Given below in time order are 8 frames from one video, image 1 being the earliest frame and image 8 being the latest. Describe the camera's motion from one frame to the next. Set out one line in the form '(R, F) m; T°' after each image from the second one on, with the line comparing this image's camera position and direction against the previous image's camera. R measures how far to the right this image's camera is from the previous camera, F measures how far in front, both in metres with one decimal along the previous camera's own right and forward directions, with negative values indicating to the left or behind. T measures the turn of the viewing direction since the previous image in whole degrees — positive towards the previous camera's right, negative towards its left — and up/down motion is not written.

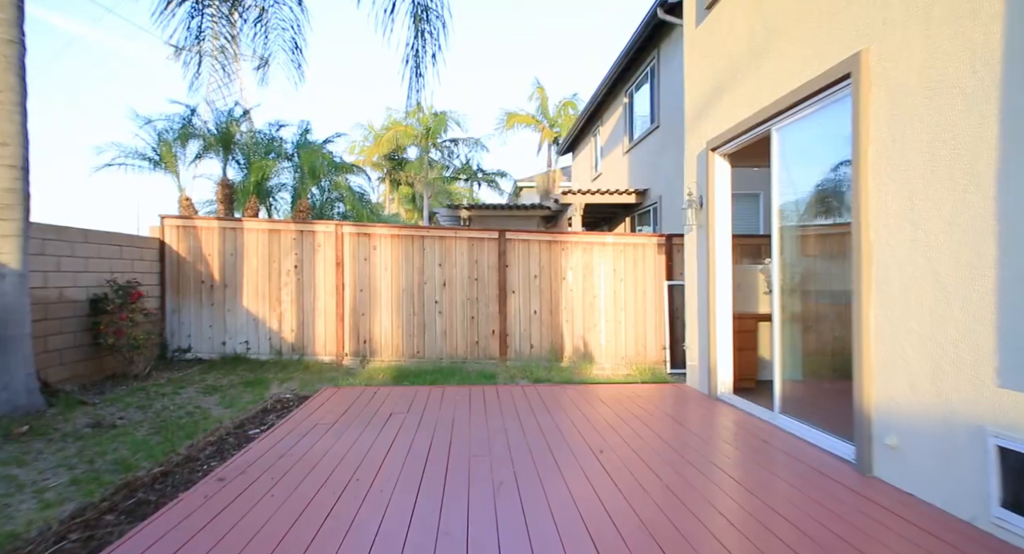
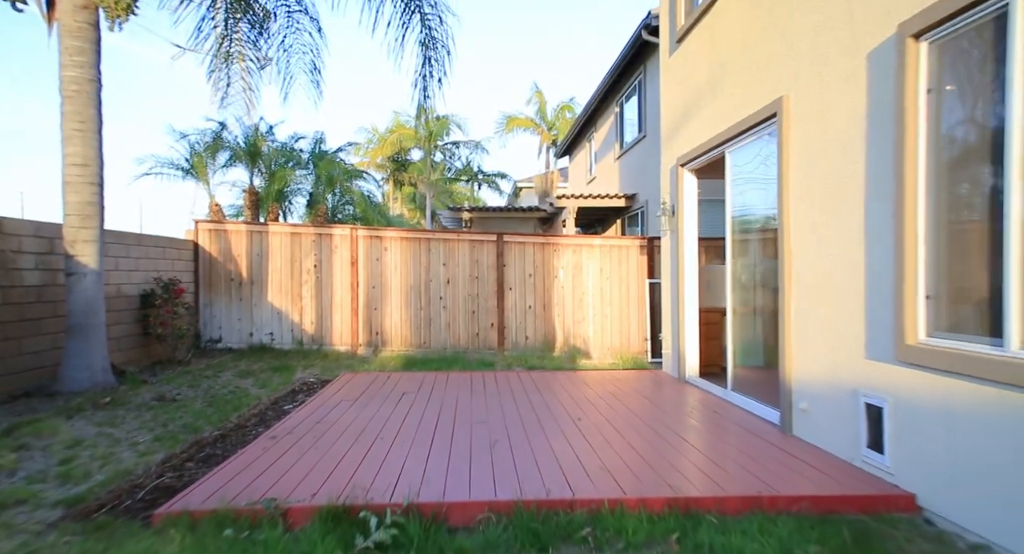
(+0.1, -0.7) m; 0°
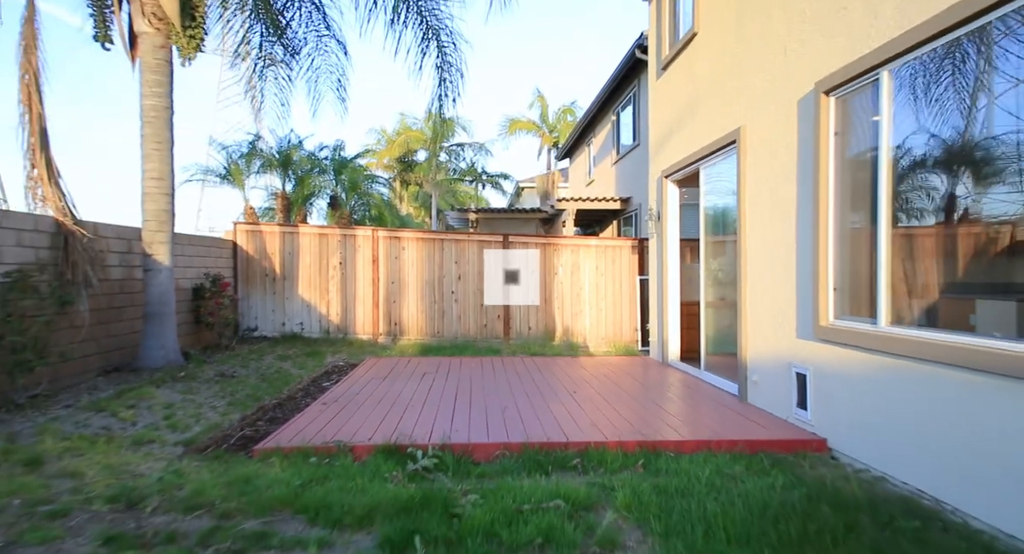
(-0.1, -0.8) m; 0°
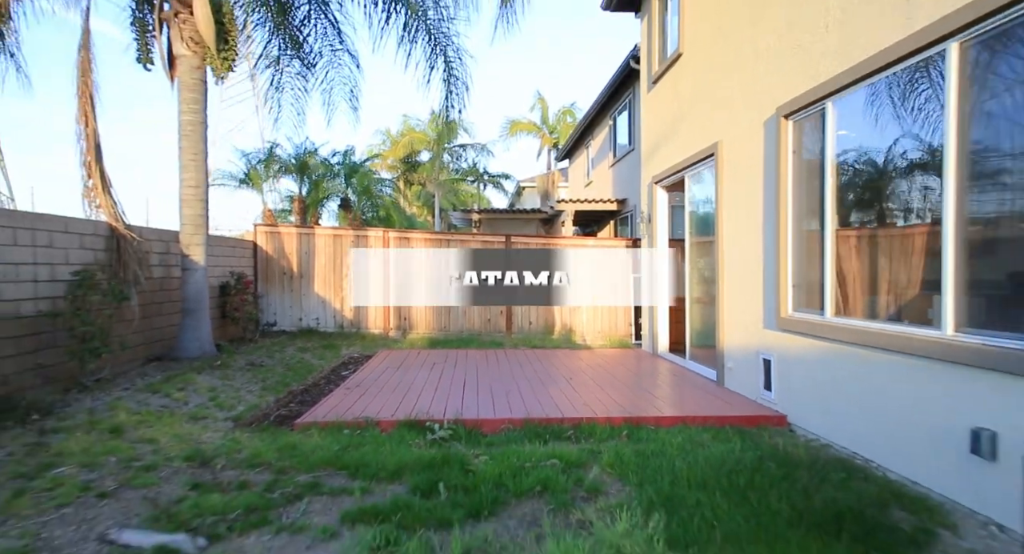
(0.0, -0.5) m; 0°
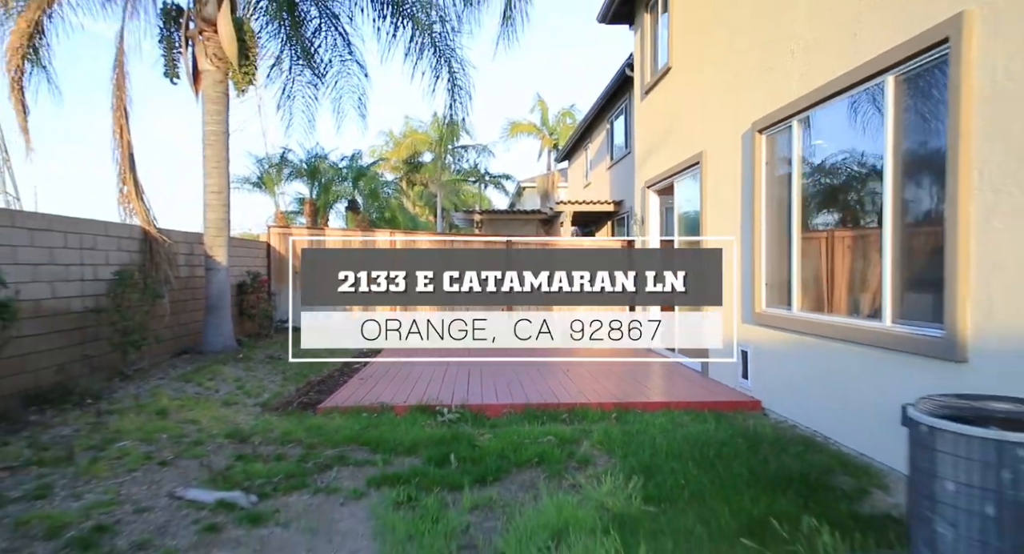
(0.0, -0.4) m; 0°
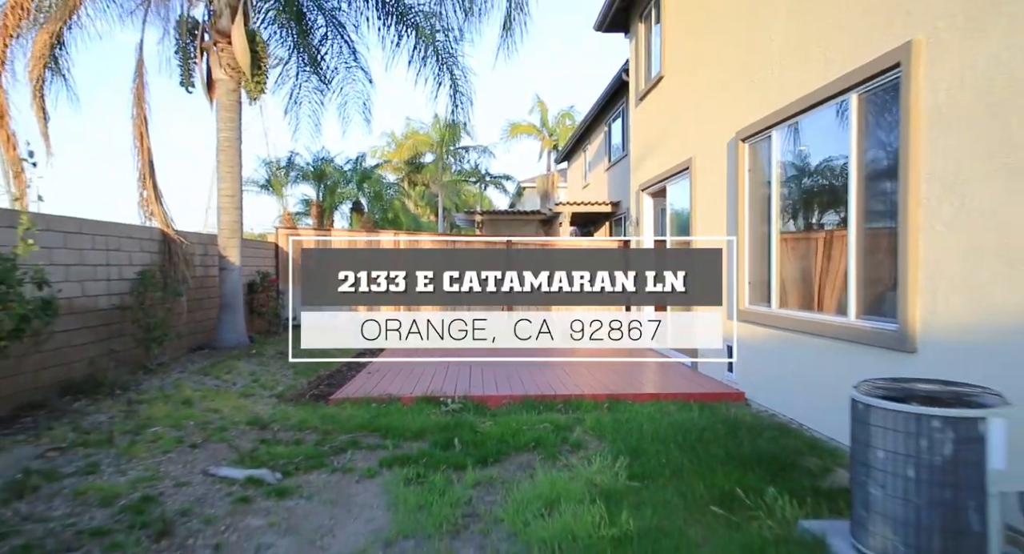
(0.0, -0.3) m; 0°
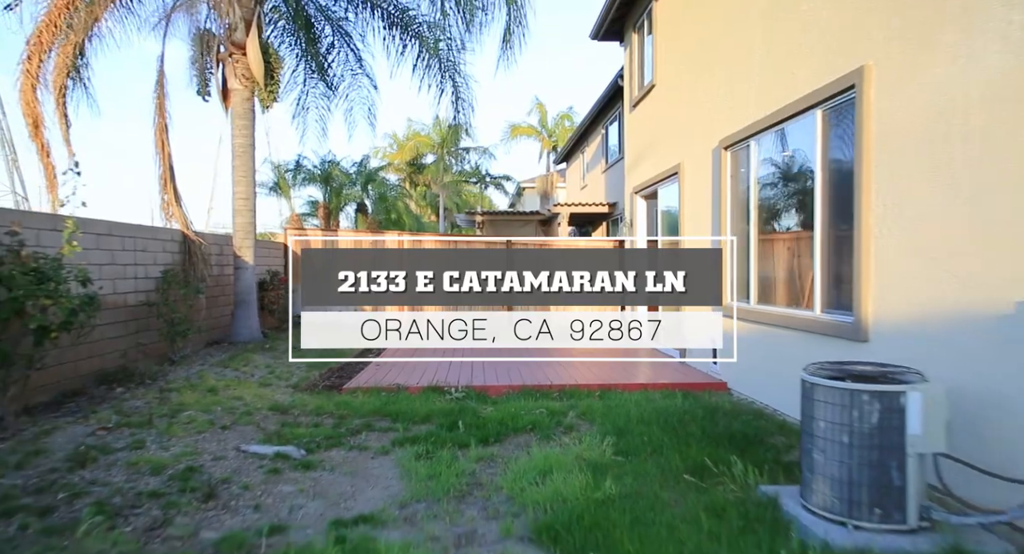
(0.0, -0.3) m; 0°
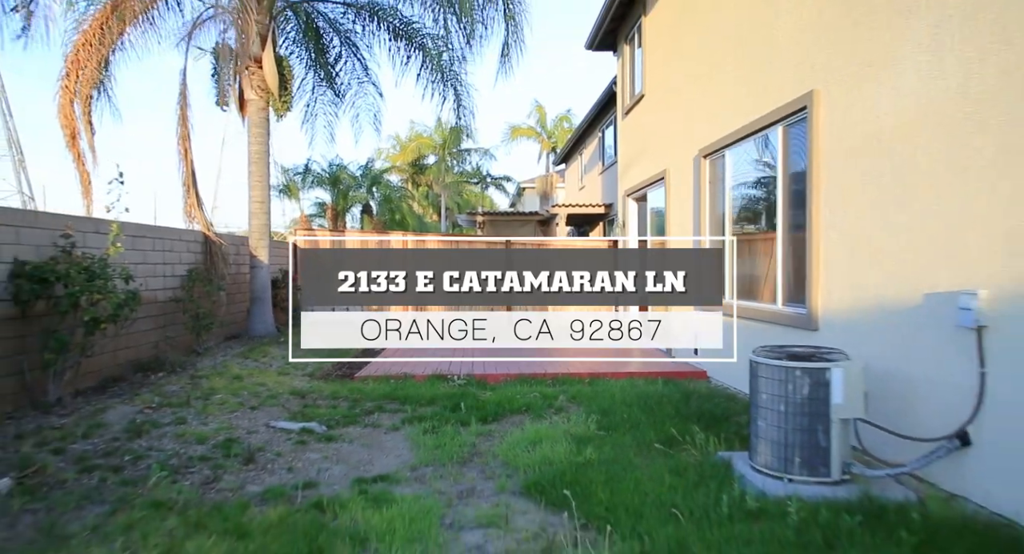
(0.0, -0.4) m; 0°
